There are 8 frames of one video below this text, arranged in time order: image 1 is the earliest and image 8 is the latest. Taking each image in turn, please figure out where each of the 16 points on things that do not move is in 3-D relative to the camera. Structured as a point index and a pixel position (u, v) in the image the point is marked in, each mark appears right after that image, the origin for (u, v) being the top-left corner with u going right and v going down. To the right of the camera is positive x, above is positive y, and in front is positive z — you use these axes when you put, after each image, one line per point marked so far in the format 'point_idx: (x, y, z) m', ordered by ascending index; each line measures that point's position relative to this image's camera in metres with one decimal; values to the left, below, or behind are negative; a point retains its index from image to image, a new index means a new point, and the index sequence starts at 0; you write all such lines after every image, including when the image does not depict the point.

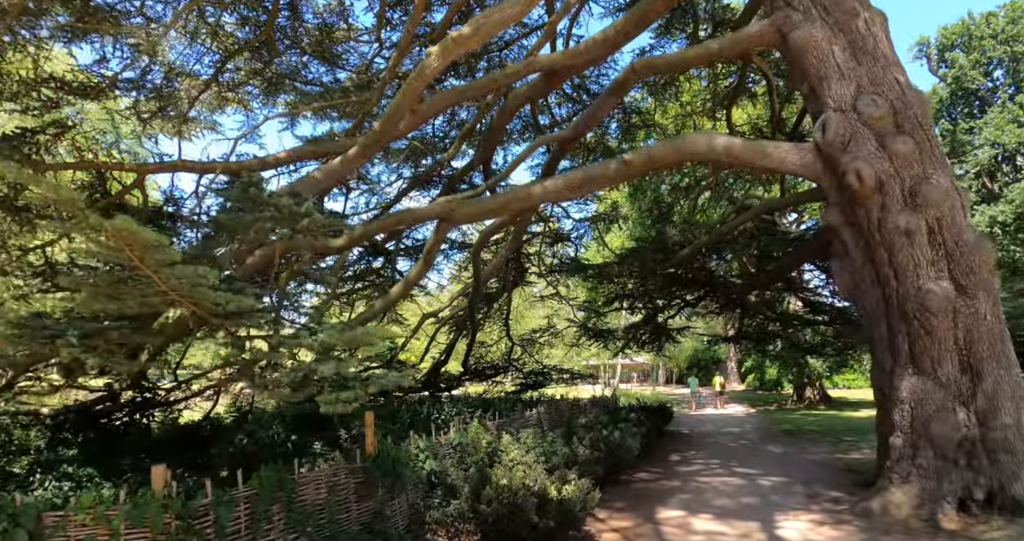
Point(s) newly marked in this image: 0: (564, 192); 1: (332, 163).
0: (+0.6, +0.9, +8.2) m
1: (-2.3, +1.3, +8.3) m
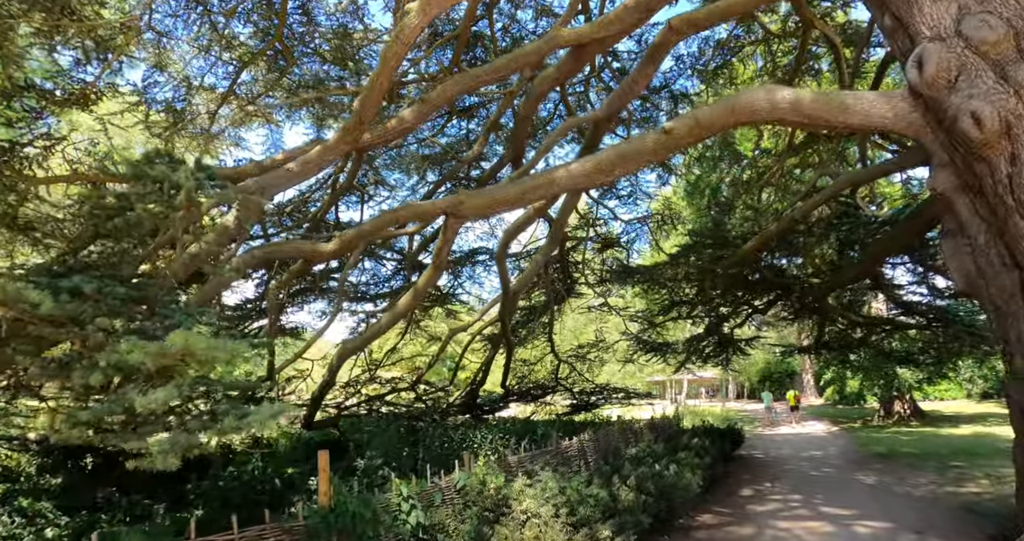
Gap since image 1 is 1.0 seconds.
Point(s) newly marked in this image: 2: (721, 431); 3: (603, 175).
0: (+0.8, +0.9, +6.8) m
1: (-2.1, +1.2, +7.1) m
2: (+3.8, -3.0, +12.7) m
3: (+0.8, +0.9, +6.7) m
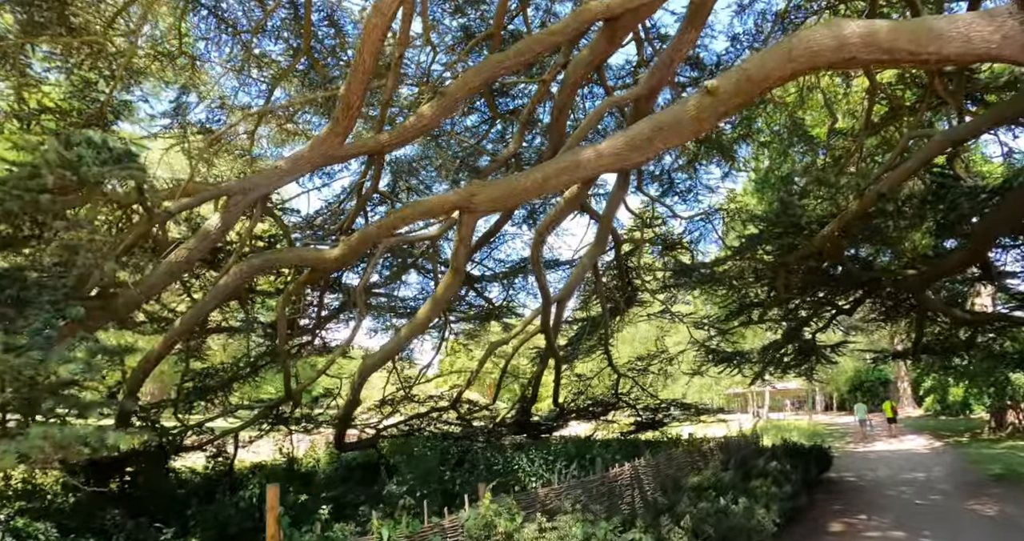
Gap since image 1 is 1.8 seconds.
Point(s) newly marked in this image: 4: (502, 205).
0: (+0.9, +1.0, +5.7) m
1: (-1.9, +1.1, +6.3) m
2: (+4.7, -2.9, +11.2) m
3: (+1.0, +1.0, +5.7) m
4: (-0.1, +0.6, +6.1) m
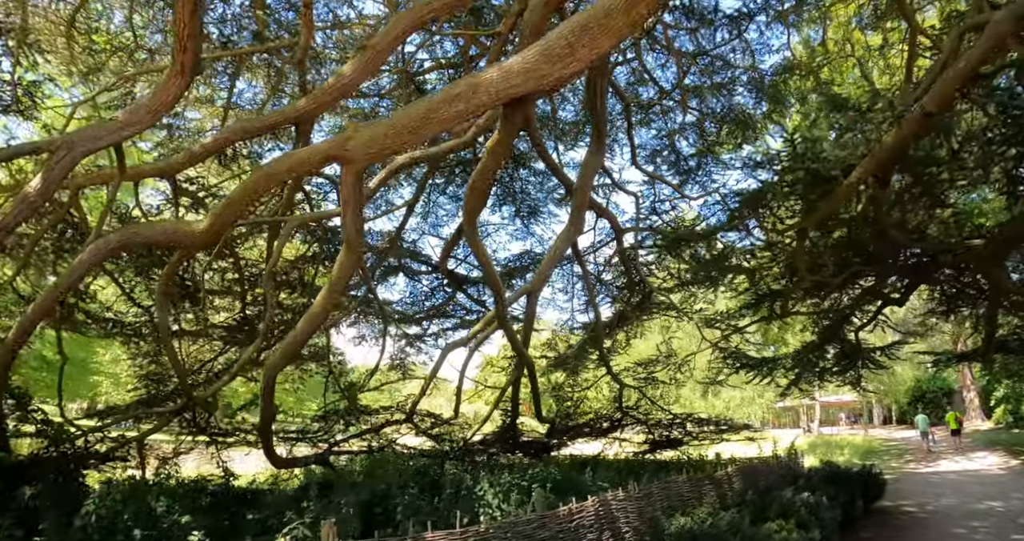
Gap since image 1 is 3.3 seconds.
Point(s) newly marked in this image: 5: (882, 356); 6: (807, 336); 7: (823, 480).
0: (+0.2, +1.2, +4.0) m
1: (-2.6, +1.2, +4.9) m
2: (+4.4, -2.7, +9.1) m
3: (+0.3, +1.2, +4.0) m
4: (-0.8, +0.8, +4.5) m
5: (+5.2, -1.2, +9.7) m
6: (+4.2, -0.9, +9.9) m
7: (+3.7, -2.5, +8.3) m
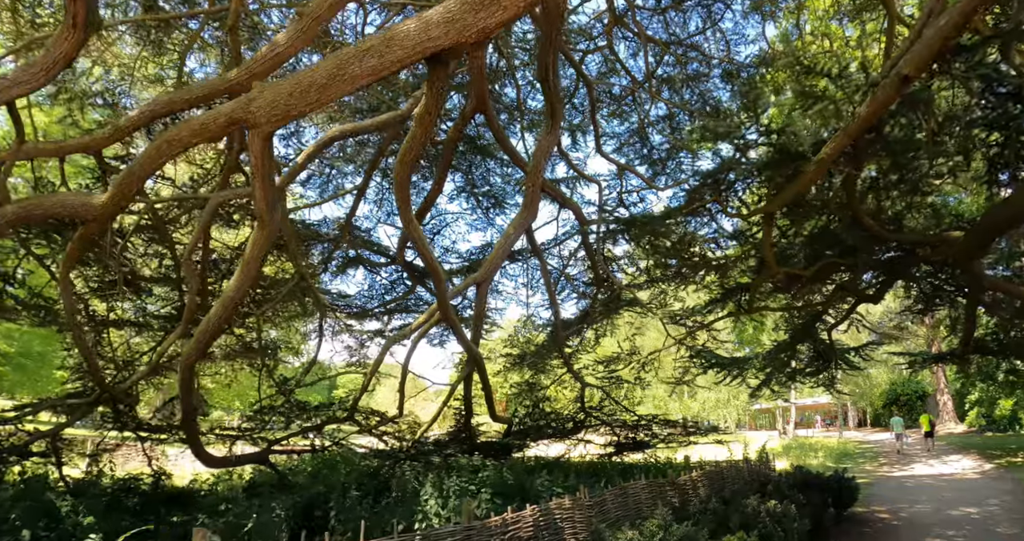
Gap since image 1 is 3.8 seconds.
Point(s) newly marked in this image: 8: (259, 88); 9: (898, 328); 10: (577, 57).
0: (-0.2, +1.3, +3.5) m
1: (-3.0, +1.4, +4.3) m
2: (+3.9, -2.6, +8.7) m
3: (-0.1, +1.3, +3.5) m
4: (-1.2, +0.9, +4.0) m
5: (+4.6, -1.1, +9.3) m
6: (+3.6, -0.9, +9.4) m
7: (+3.2, -2.4, +7.8) m
8: (-1.4, +1.0, +4.0) m
9: (+5.7, -0.8, +10.3) m
10: (+1.1, +3.5, +11.4) m
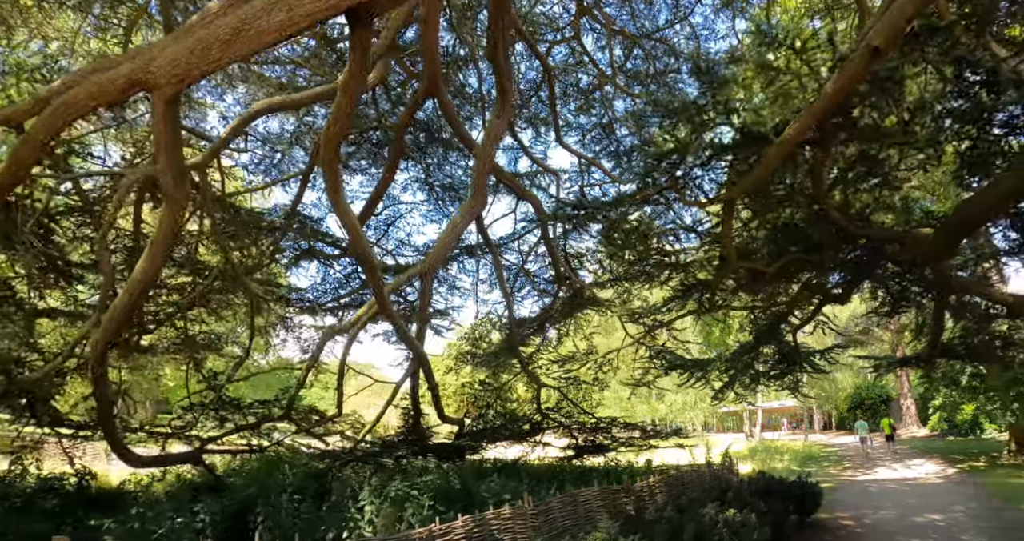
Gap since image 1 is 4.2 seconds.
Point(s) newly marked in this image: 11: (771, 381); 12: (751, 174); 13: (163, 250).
0: (-0.5, +1.4, +3.1) m
1: (-3.3, +1.5, +3.8) m
2: (+3.3, -2.6, +8.4) m
3: (-0.4, +1.4, +3.1) m
4: (-1.5, +1.0, +3.5) m
5: (+4.0, -1.1, +9.1) m
6: (+3.0, -0.8, +9.2) m
7: (+2.6, -2.4, +7.5) m
8: (-1.7, +1.1, +3.5) m
9: (+5.1, -0.9, +10.1) m
10: (+0.5, +3.5, +11.0) m
11: (+3.3, -1.4, +9.0) m
12: (+1.7, +0.7, +5.0) m
13: (-2.3, -0.1, +4.4) m
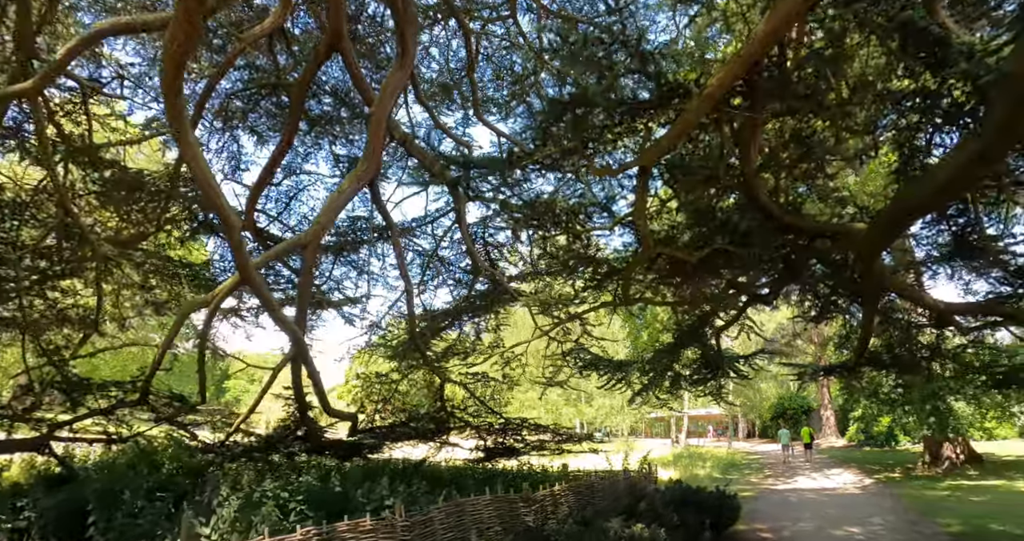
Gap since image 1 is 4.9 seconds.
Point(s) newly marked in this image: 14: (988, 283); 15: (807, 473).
0: (-1.0, +1.6, +2.3) m
1: (-3.8, +1.8, +2.7) m
2: (+2.2, -2.6, +8.0) m
3: (-0.9, +1.6, +2.3) m
4: (-2.1, +1.2, +2.6) m
5: (+2.9, -1.2, +8.7) m
6: (+1.9, -0.8, +8.7) m
7: (+1.6, -2.3, +7.0) m
8: (-2.2, +1.4, +2.7) m
9: (+3.9, -0.9, +9.8) m
10: (-0.5, +3.7, +10.3) m
11: (+2.2, -1.4, +8.5) m
12: (+1.0, +0.8, +4.5) m
13: (-2.9, +0.2, +3.5) m
14: (+4.4, -0.1, +6.4) m
15: (+8.3, -5.7, +19.7) m
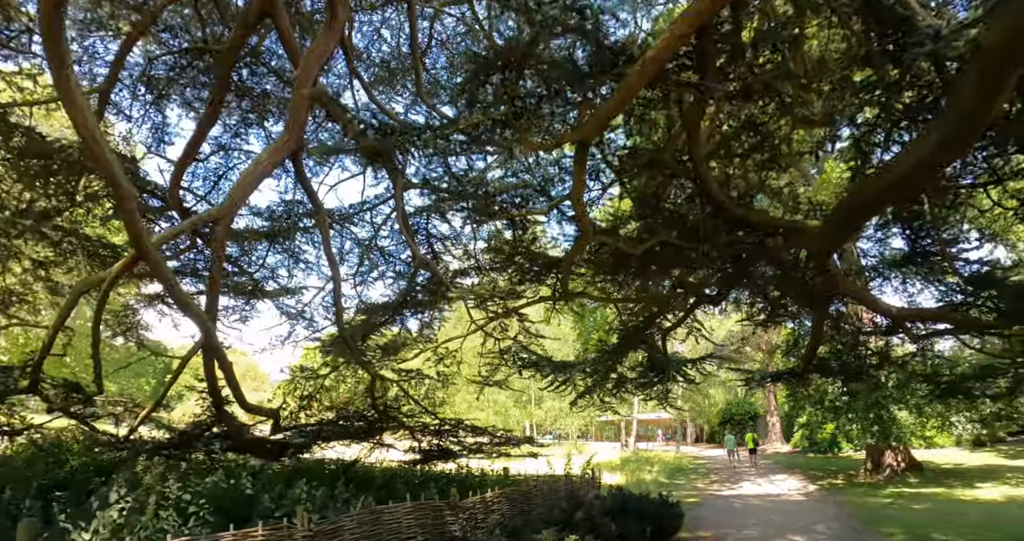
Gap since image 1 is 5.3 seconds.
0: (-1.2, +1.7, +1.9) m
1: (-4.1, +2.0, +2.1) m
2: (+1.4, -2.6, +7.7) m
3: (-1.1, +1.7, +1.8) m
4: (-2.3, +1.4, +2.1) m
5: (+2.2, -1.2, +8.4) m
6: (+1.2, -0.8, +8.4) m
7: (+0.9, -2.3, +6.7) m
8: (-2.5, +1.5, +2.1) m
9: (+3.1, -1.0, +9.6) m
10: (-1.2, +3.8, +9.9) m
11: (+1.5, -1.4, +8.2) m
12: (+0.6, +0.8, +4.1) m
13: (-3.3, +0.3, +2.9) m
14: (+3.8, -0.2, +6.2) m
15: (+6.8, -5.9, +19.7) m
